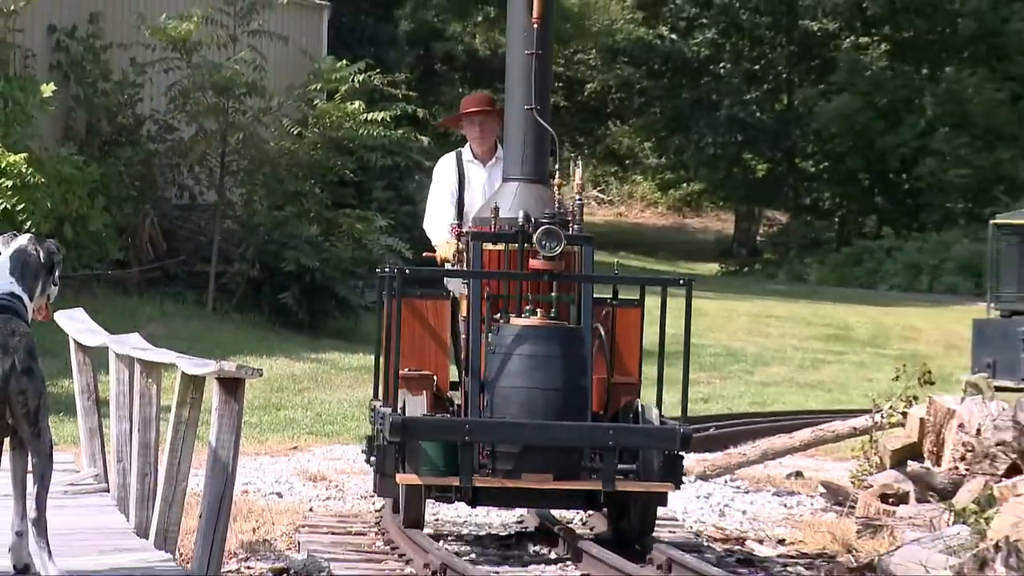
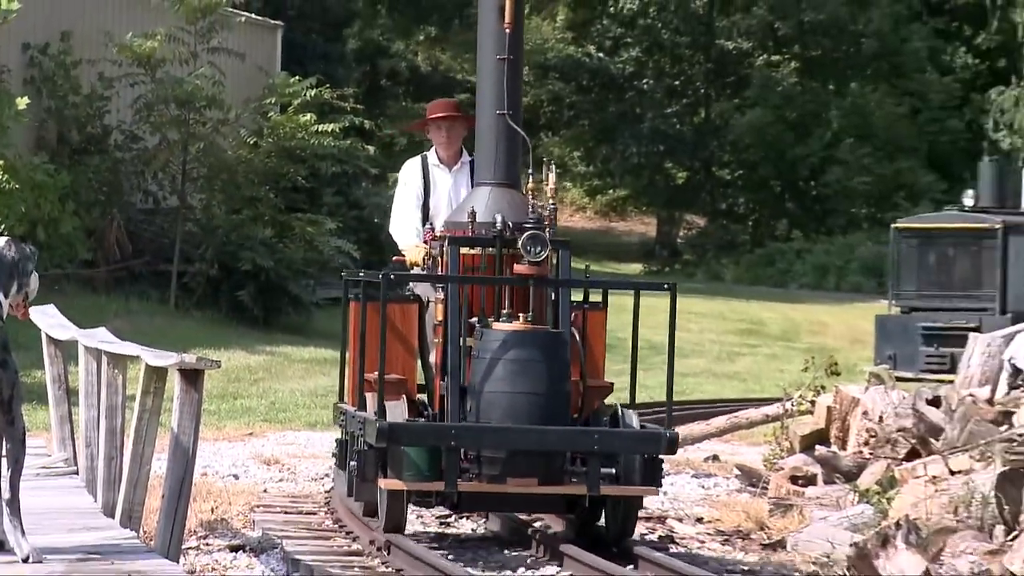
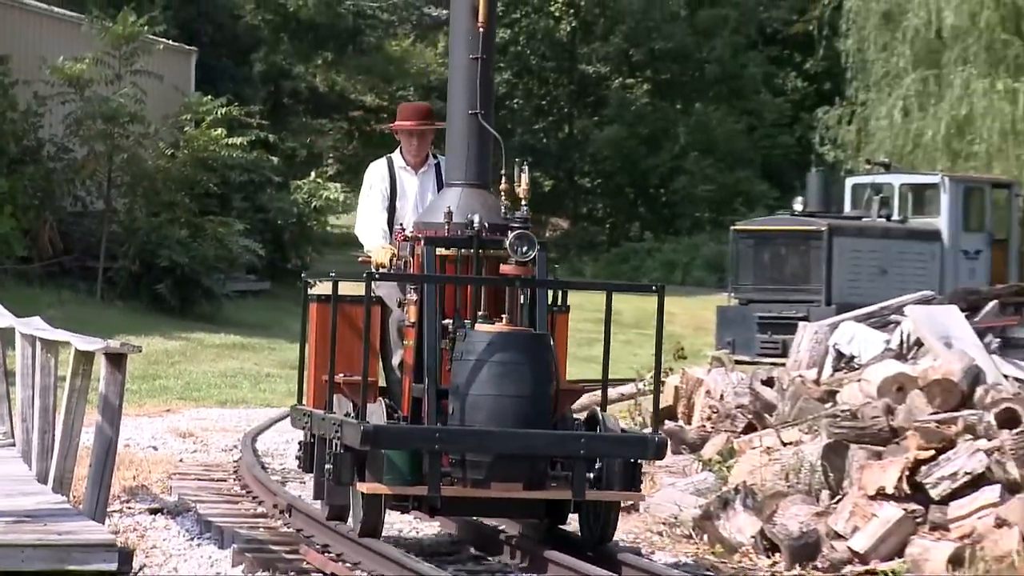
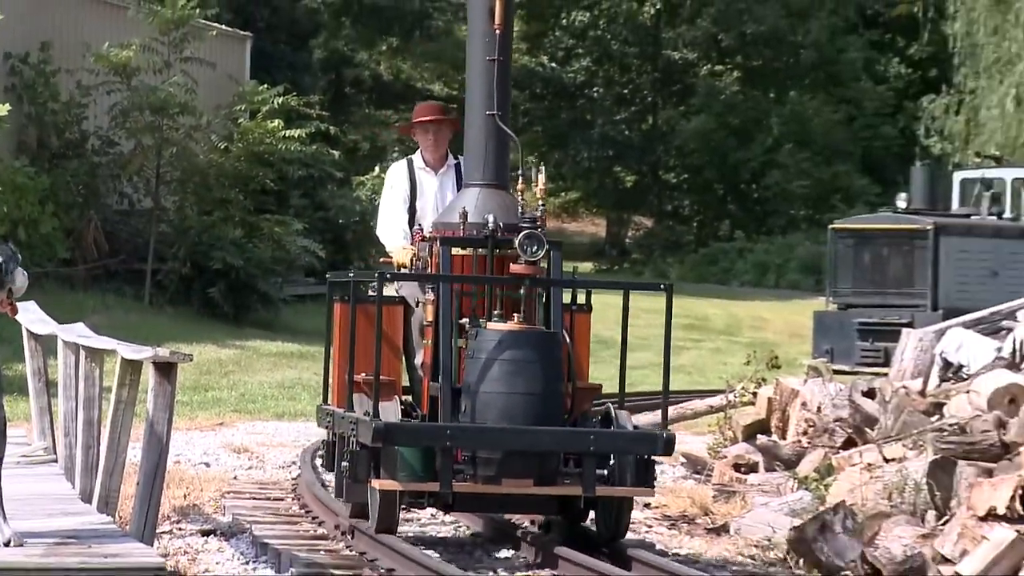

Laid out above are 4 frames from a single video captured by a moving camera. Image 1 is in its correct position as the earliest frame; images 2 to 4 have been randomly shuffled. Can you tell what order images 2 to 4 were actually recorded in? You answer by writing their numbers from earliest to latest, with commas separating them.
2, 4, 3
